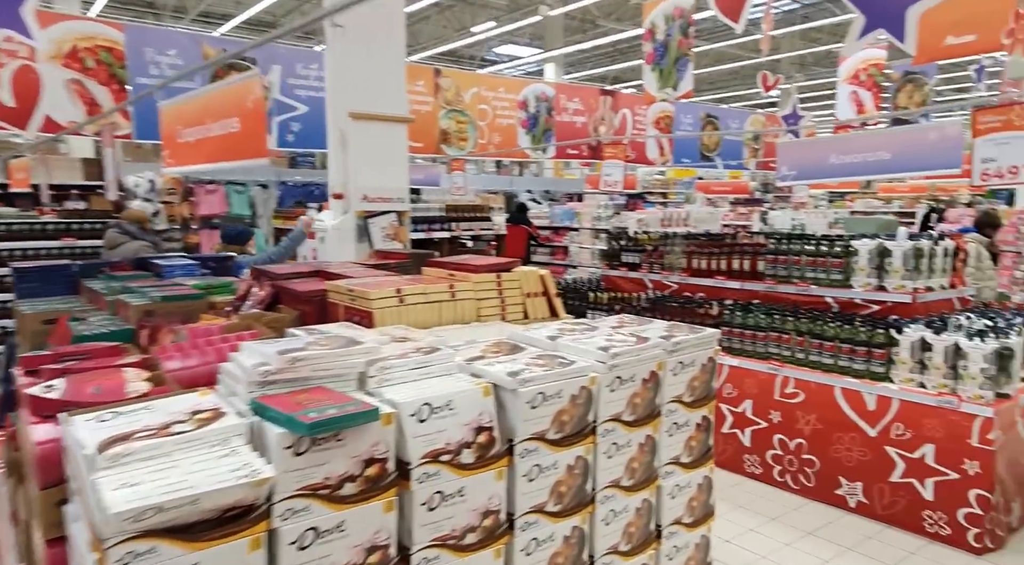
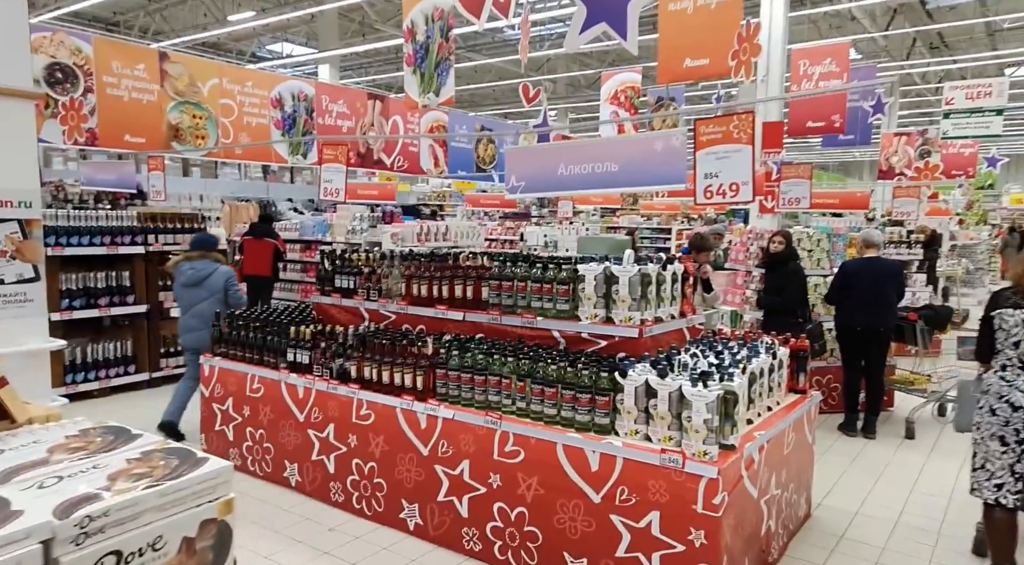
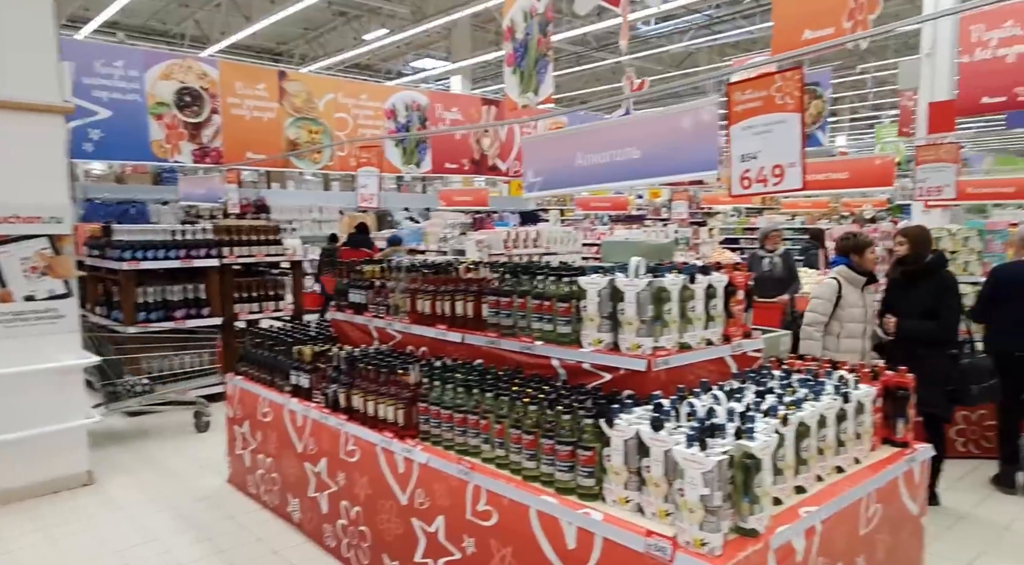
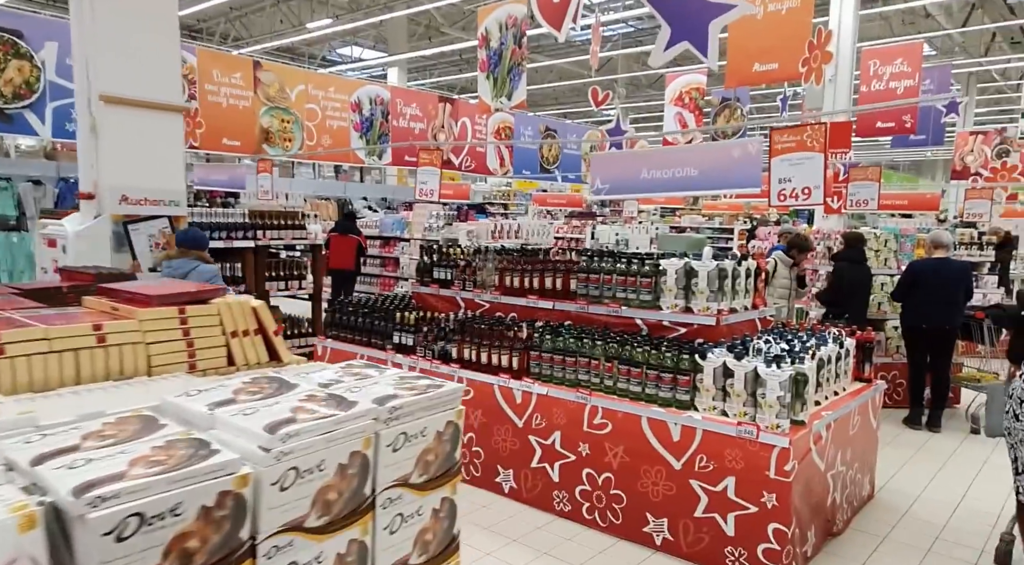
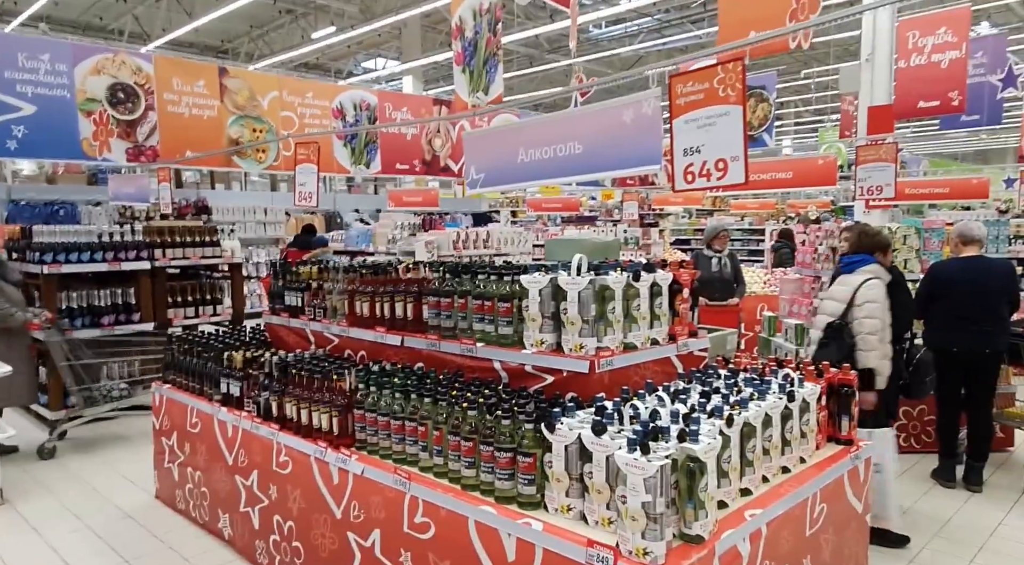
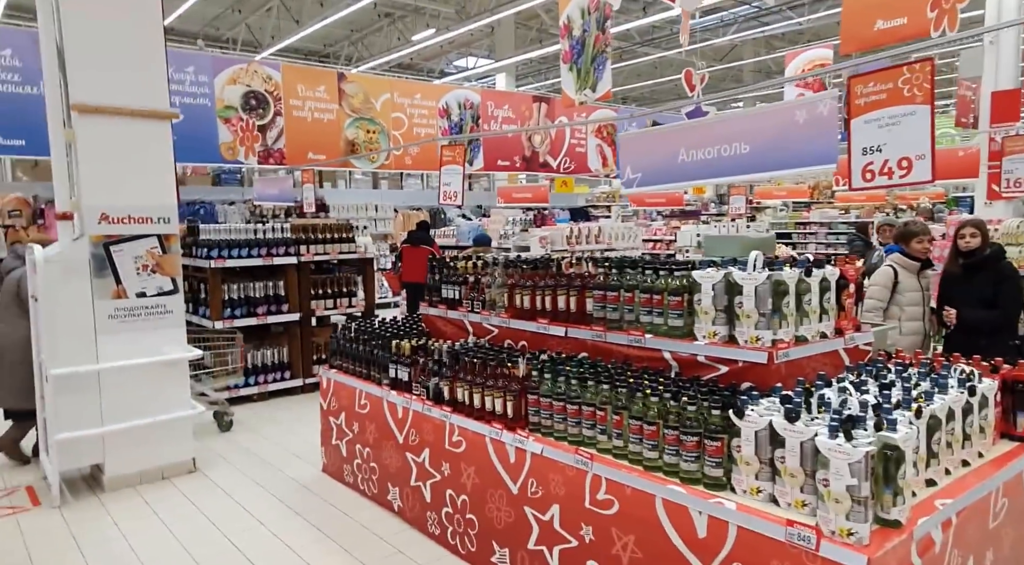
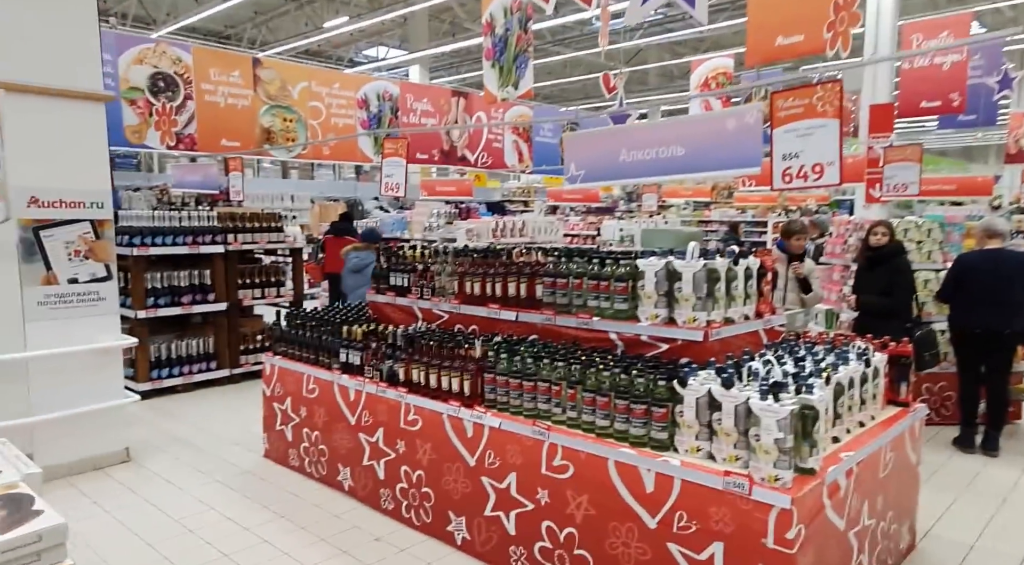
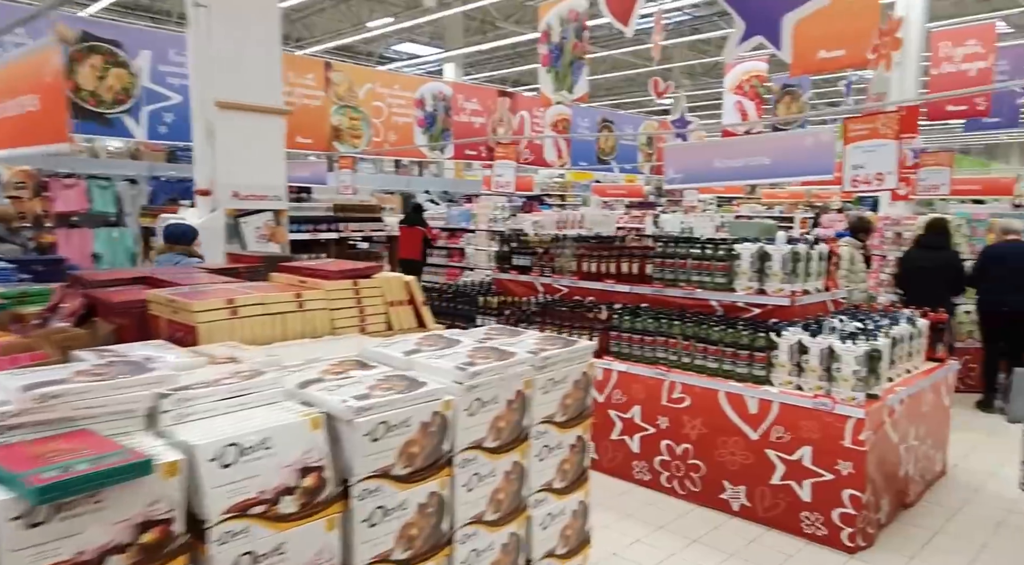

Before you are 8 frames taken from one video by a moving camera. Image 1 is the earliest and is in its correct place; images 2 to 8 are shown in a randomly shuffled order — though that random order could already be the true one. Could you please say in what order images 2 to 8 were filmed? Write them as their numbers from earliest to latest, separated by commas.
8, 4, 2, 7, 6, 3, 5
